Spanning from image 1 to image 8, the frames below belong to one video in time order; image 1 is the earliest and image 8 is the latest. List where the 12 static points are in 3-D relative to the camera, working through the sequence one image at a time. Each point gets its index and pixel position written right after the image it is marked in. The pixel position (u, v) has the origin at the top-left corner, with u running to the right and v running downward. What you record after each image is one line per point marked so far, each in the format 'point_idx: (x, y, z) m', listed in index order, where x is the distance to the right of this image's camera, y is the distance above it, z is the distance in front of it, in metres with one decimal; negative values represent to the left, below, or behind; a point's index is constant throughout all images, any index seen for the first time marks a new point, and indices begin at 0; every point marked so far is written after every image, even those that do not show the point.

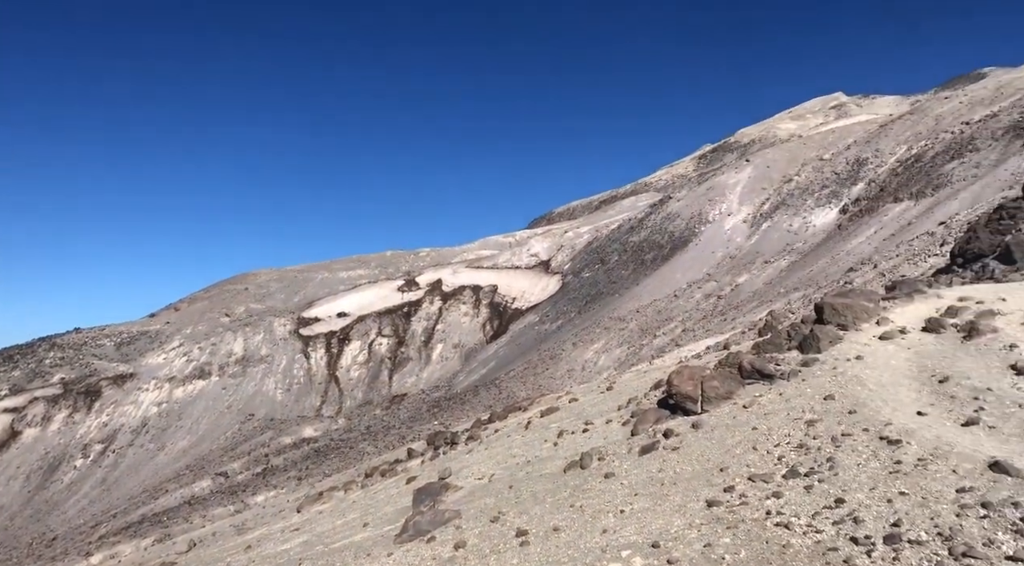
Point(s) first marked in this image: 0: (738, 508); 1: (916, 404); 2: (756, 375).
0: (+4.4, -4.2, +13.6) m
1: (+8.5, -2.5, +15.2) m
2: (+5.8, -2.2, +17.6) m
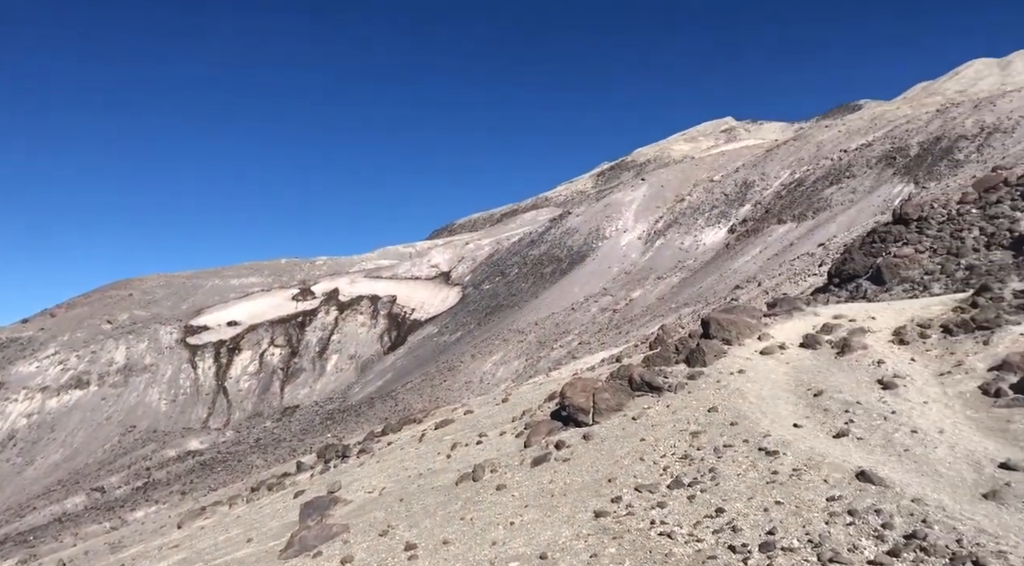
0: (+2.3, -4.5, +13.9) m
1: (+6.2, -2.9, +15.9) m
2: (+3.2, -2.6, +18.0) m
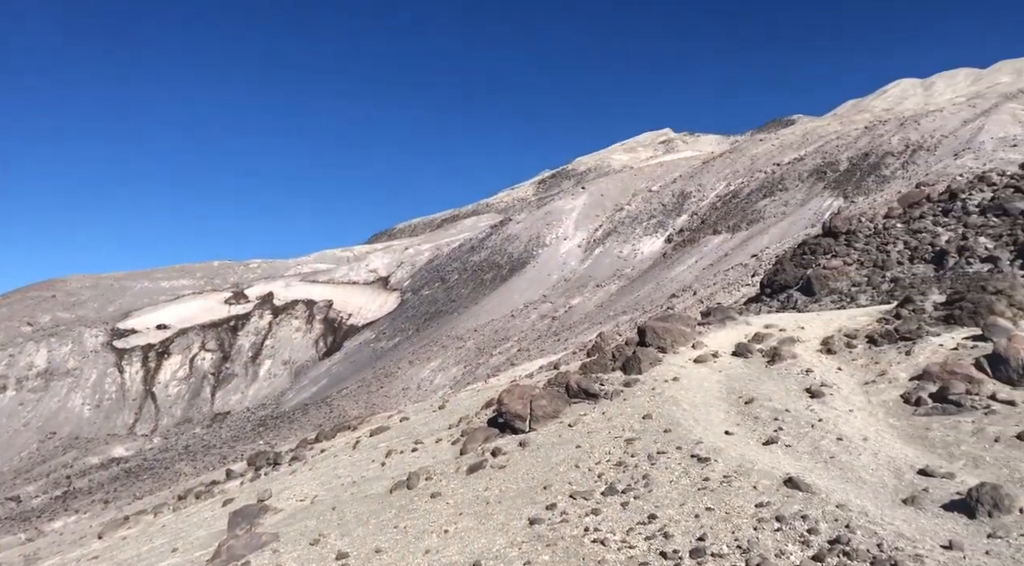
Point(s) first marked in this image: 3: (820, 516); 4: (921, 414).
0: (+1.0, -4.6, +13.9) m
1: (+4.7, -3.1, +16.1) m
2: (+1.7, -2.8, +18.1) m
3: (+5.6, -4.1, +12.7) m
4: (+8.6, -2.8, +15.2) m
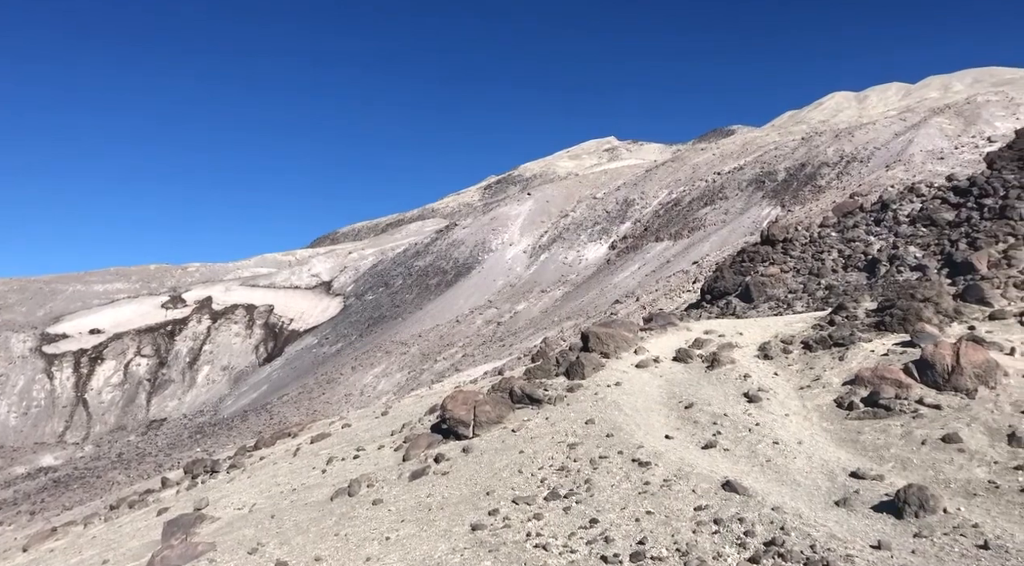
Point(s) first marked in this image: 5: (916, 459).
0: (-0.2, -4.7, +13.9) m
1: (+3.5, -3.3, +16.4) m
2: (+0.3, -3.0, +18.2) m
3: (+4.5, -4.2, +13.0) m
4: (+7.4, -2.9, +15.7) m
5: (+8.0, -3.4, +14.1) m
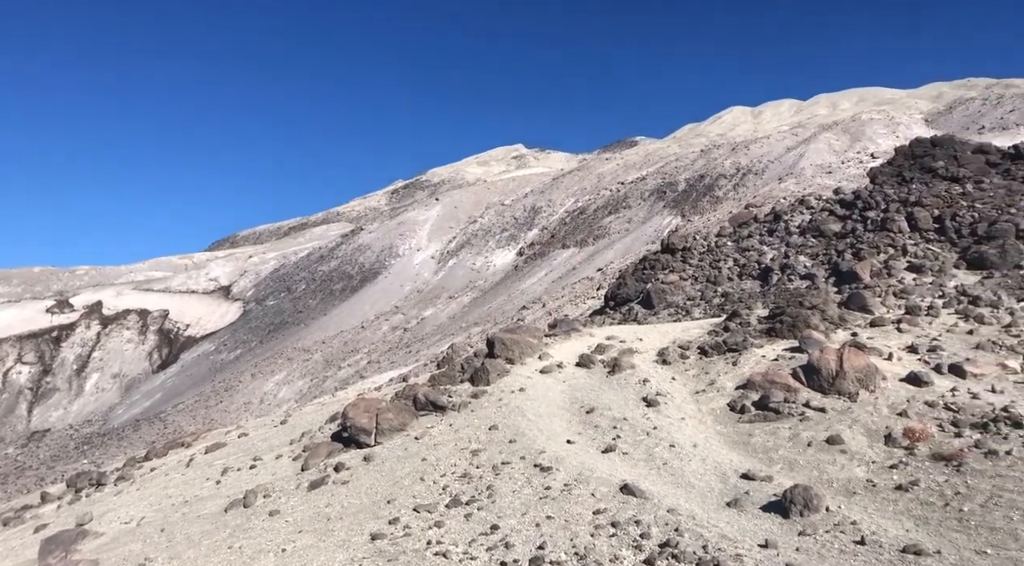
0: (-2.2, -4.9, +13.7) m
1: (+1.3, -3.4, +16.6) m
2: (-2.0, -3.1, +18.1) m
3: (+2.6, -4.4, +13.3) m
4: (+5.2, -3.1, +16.3) m
5: (+5.9, -3.6, +14.8) m
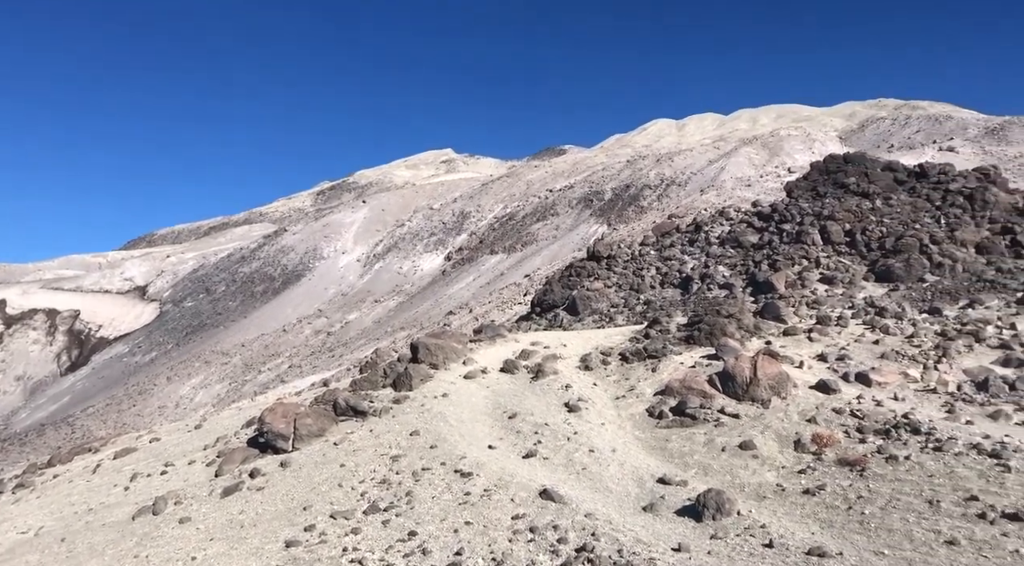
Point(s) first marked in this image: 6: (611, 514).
0: (-3.8, -4.9, +13.5) m
1: (-0.5, -3.6, +16.6) m
2: (-3.9, -3.2, +17.9) m
3: (+1.0, -4.5, +13.4) m
4: (+3.4, -3.3, +16.6) m
5: (+4.2, -3.8, +15.1) m
6: (+1.8, -4.4, +13.9) m
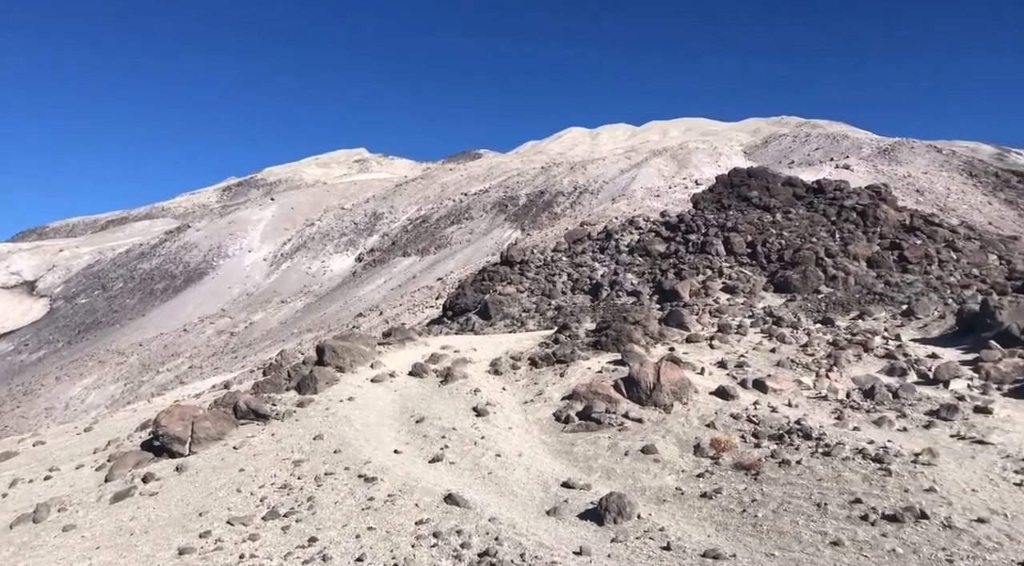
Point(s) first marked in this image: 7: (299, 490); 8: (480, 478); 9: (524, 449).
0: (-5.7, -4.9, +13.1) m
1: (-2.7, -3.6, +16.5) m
2: (-6.2, -3.2, +17.4) m
3: (-0.9, -4.6, +13.4) m
4: (+1.3, -3.4, +16.8) m
5: (+2.2, -4.0, +15.4) m
6: (-0.1, -4.5, +13.9) m
7: (-4.5, -4.3, +15.0) m
8: (-0.8, -4.1, +15.3) m
9: (+0.3, -3.8, +16.3) m
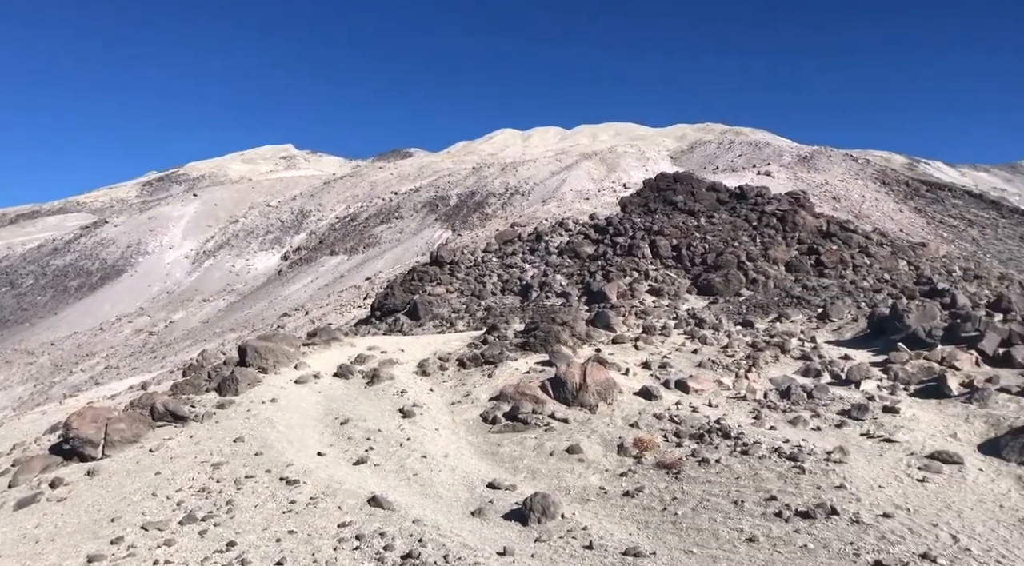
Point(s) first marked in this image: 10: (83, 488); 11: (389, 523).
0: (-7.1, -4.9, +12.7) m
1: (-4.4, -3.6, +16.3) m
2: (-7.9, -3.1, +17.0) m
3: (-2.4, -4.6, +13.4) m
4: (-0.4, -3.5, +16.8) m
5: (+0.6, -4.0, +15.5) m
6: (-1.6, -4.6, +13.9) m
7: (-6.1, -4.3, +14.6) m
8: (-2.4, -4.1, +15.2) m
9: (-1.4, -3.8, +16.3) m
10: (-8.9, -4.2, +15.0) m
11: (-2.5, -4.6, +13.7) m
